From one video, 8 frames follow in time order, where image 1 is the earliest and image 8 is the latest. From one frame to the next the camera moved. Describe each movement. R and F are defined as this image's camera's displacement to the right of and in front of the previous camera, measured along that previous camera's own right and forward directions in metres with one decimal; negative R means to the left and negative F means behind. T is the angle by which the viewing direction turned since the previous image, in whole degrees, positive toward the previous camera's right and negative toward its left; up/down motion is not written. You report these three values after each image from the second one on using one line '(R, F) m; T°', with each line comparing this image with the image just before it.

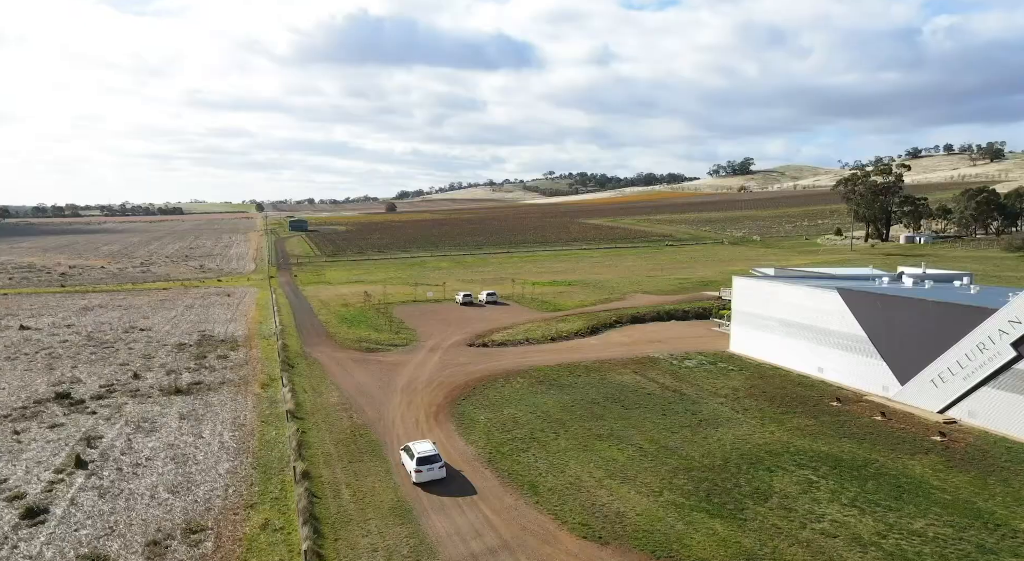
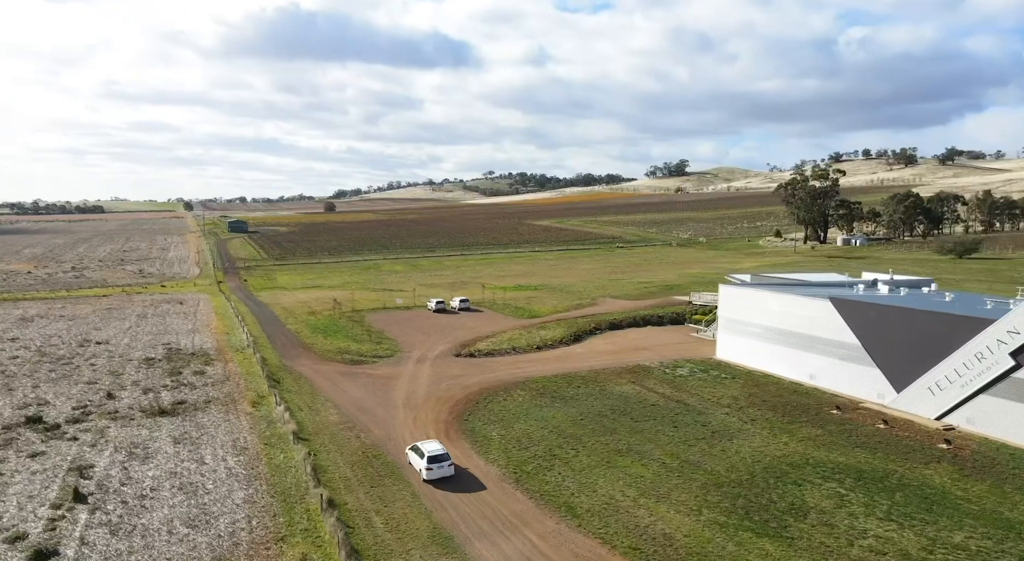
(-3.0, +0.6) m; +5°
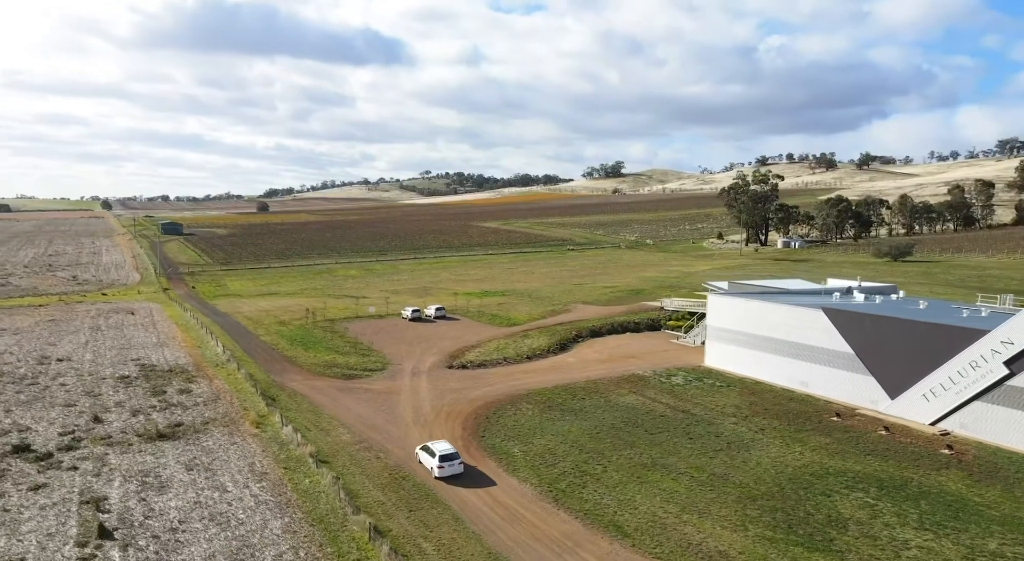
(-3.5, +0.2) m; +5°
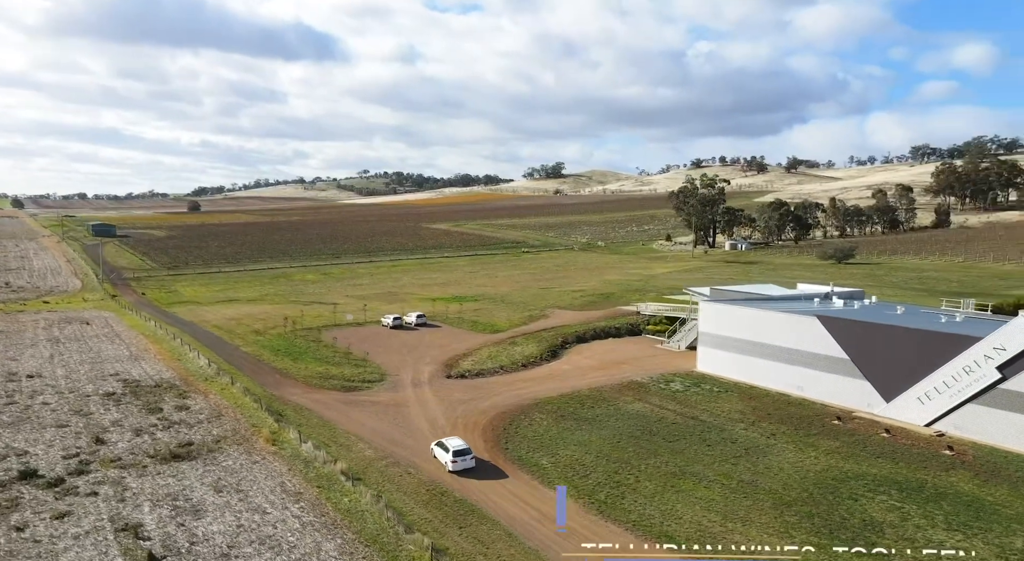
(-3.7, -0.1) m; +5°
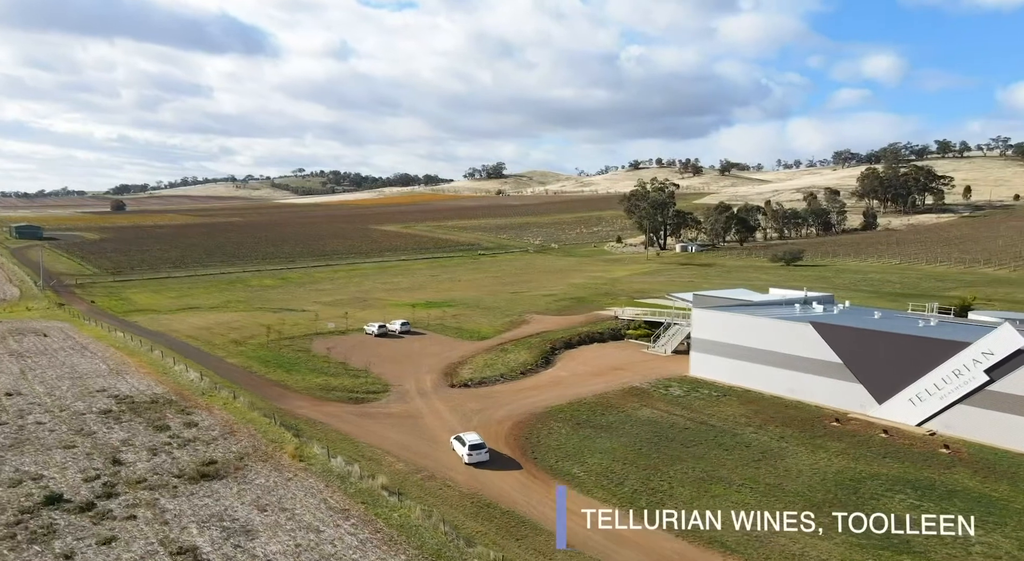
(-4.0, -0.4) m; +5°
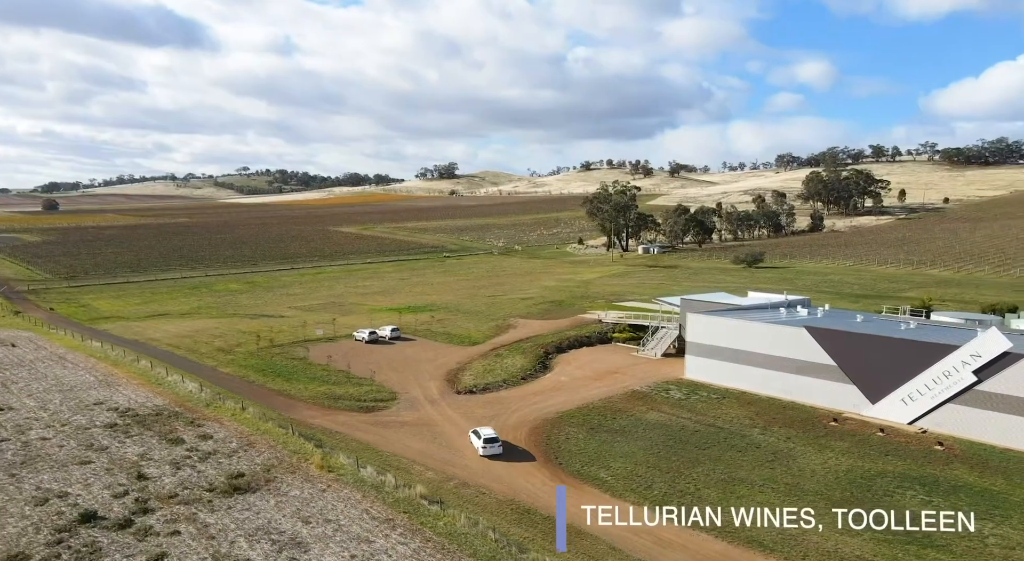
(-3.5, -0.6) m; +4°
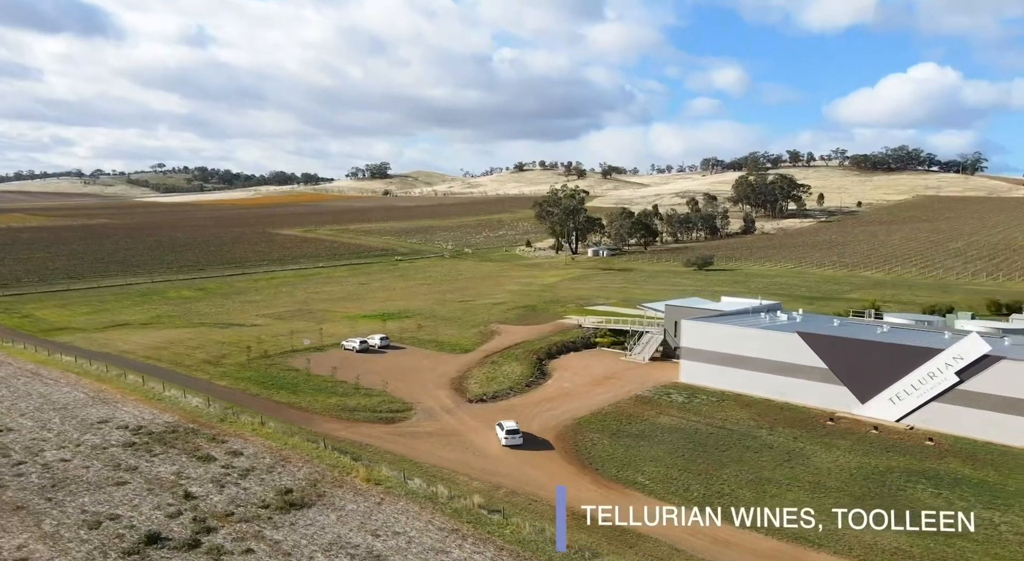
(-5.2, -0.9) m; +6°
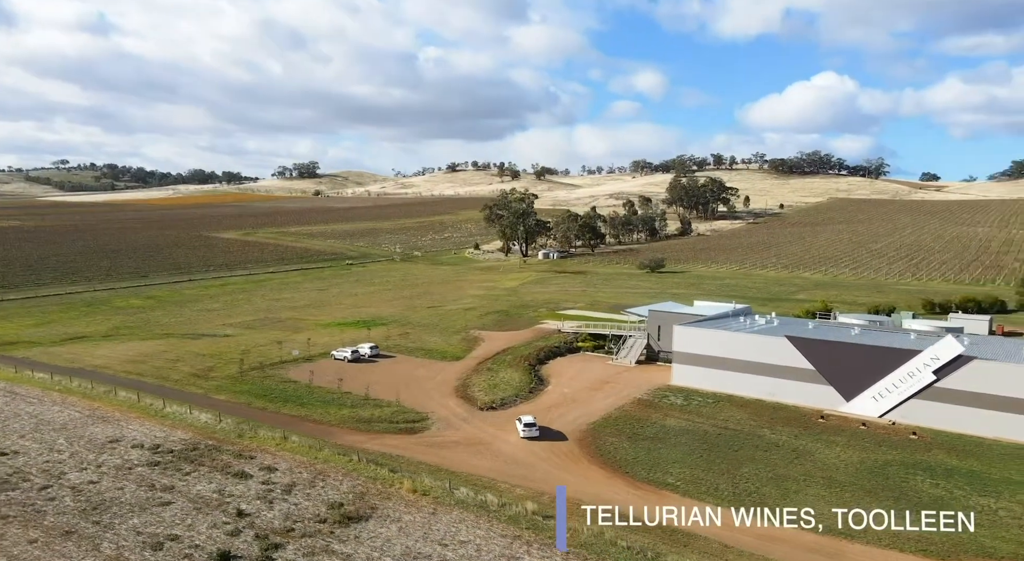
(-5.2, -0.9) m; +6°
